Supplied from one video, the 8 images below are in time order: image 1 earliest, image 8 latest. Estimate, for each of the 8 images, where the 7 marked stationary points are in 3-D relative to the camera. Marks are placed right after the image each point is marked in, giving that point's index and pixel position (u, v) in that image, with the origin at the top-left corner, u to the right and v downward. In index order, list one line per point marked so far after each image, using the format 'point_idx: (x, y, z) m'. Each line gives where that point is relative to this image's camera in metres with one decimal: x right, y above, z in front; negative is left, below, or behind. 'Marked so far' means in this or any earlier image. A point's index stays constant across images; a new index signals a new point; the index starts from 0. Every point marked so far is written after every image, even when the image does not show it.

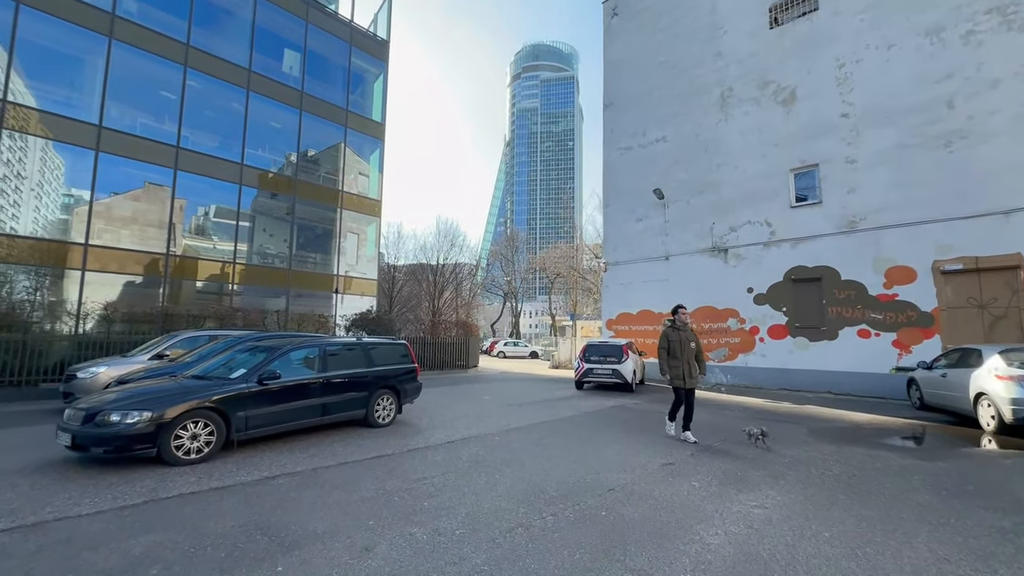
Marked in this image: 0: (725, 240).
0: (+6.7, +1.5, +14.5) m
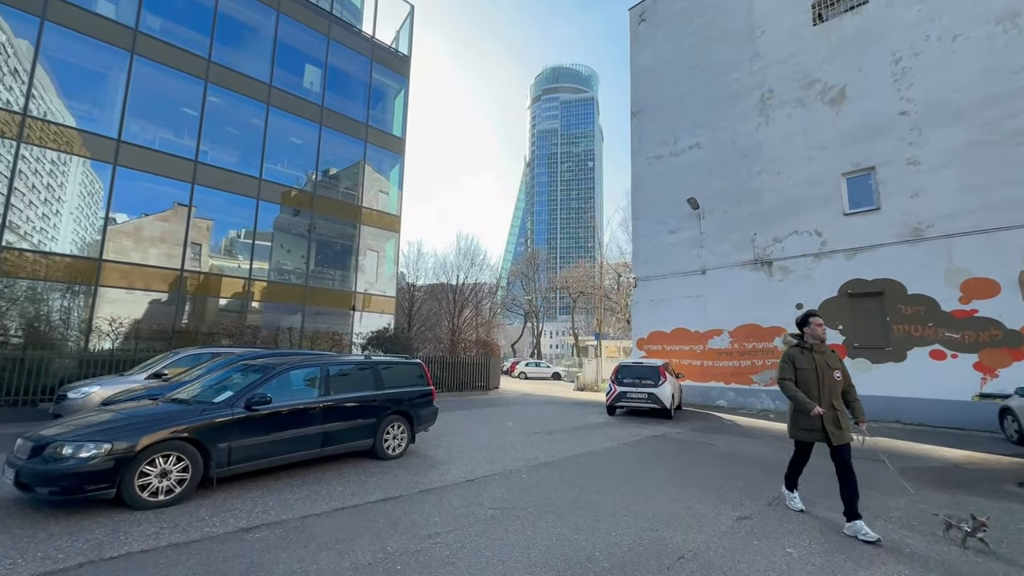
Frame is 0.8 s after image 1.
0: (+7.4, +1.0, +13.4) m
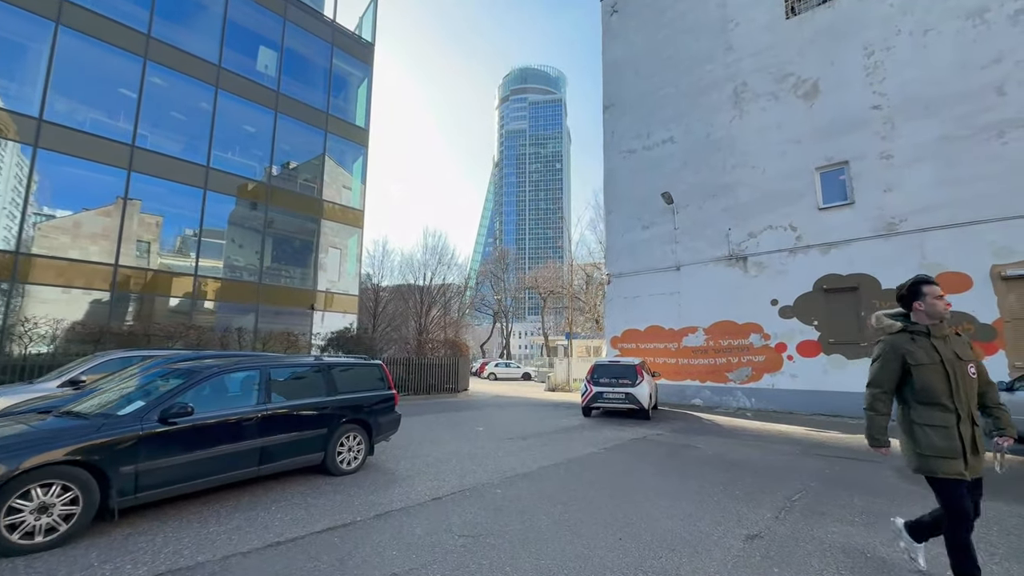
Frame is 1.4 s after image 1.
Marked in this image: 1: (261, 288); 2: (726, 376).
0: (+6.5, +1.1, +13.1) m
1: (-9.5, 0.0, +17.4) m
2: (+6.0, -2.5, +13.0) m
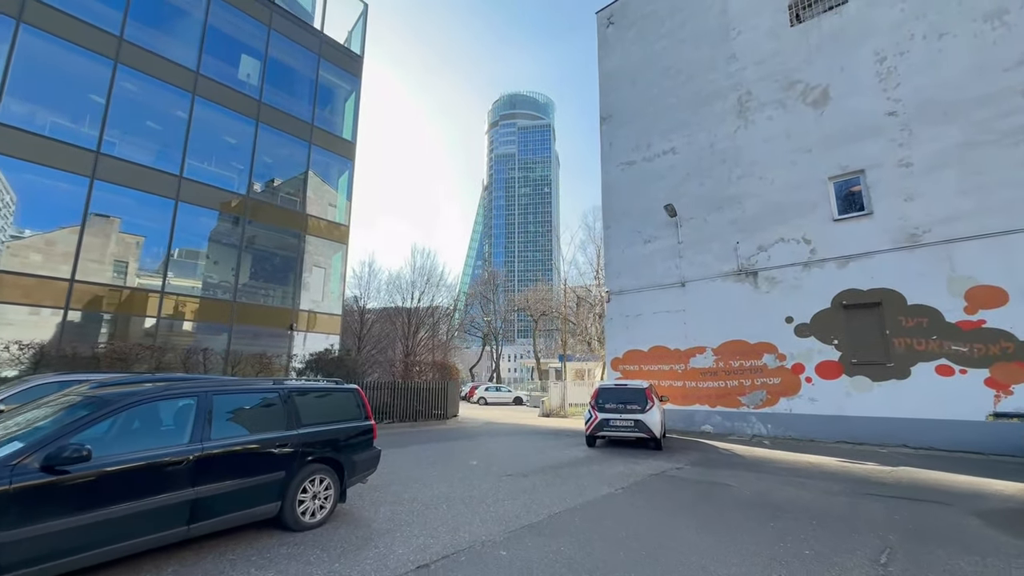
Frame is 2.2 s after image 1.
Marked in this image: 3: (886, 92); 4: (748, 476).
0: (+6.4, +0.7, +12.3) m
1: (-9.7, -0.6, +16.2) m
2: (+5.9, -2.9, +12.1) m
3: (+8.8, +4.6, +10.9) m
4: (+3.6, -2.8, +7.0) m
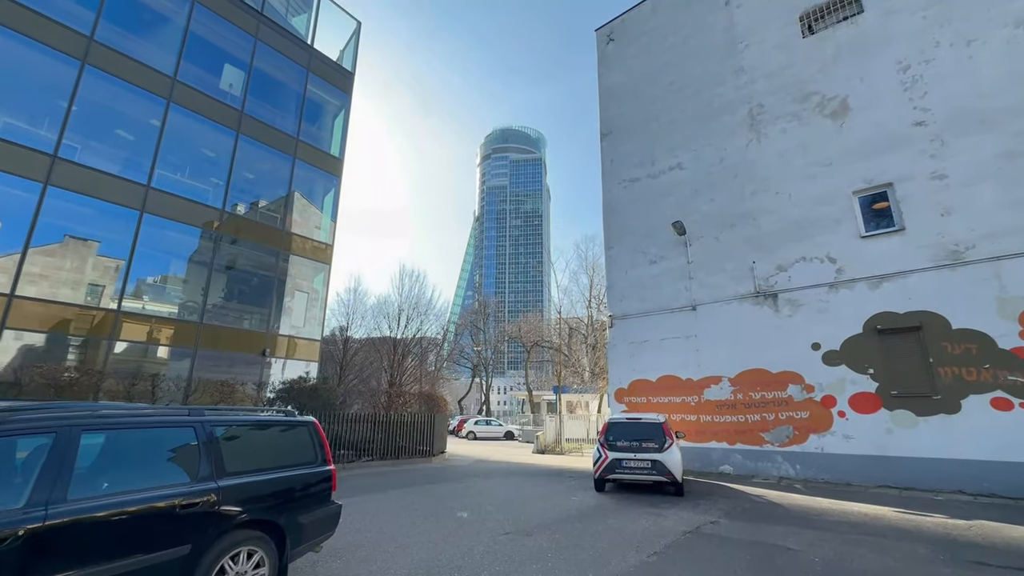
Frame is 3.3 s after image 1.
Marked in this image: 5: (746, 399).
0: (+6.3, +0.1, +11.3) m
1: (-9.9, -1.3, +14.7) m
2: (+5.8, -3.5, +10.8) m
3: (+8.8, +4.1, +10.2) m
4: (+3.6, -3.0, +5.6) m
5: (+5.6, -2.7, +11.1) m
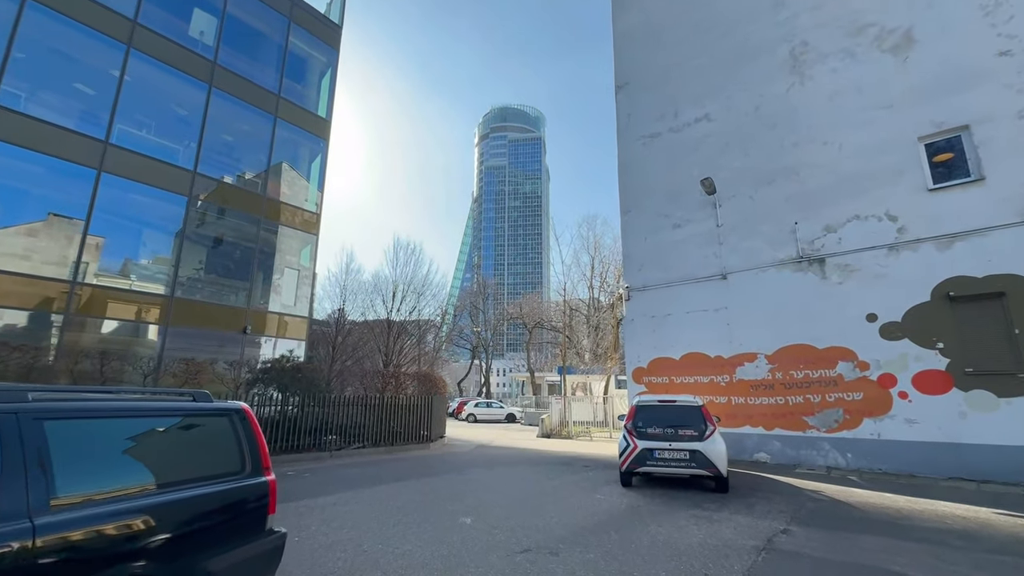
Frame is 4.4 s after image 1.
0: (+6.5, +0.9, +9.8) m
1: (-9.7, -0.4, +13.2) m
2: (+5.9, -2.7, +9.4) m
3: (+9.0, +4.8, +8.6) m
4: (+3.7, -2.4, +4.3) m
5: (+5.8, -1.9, +9.7) m
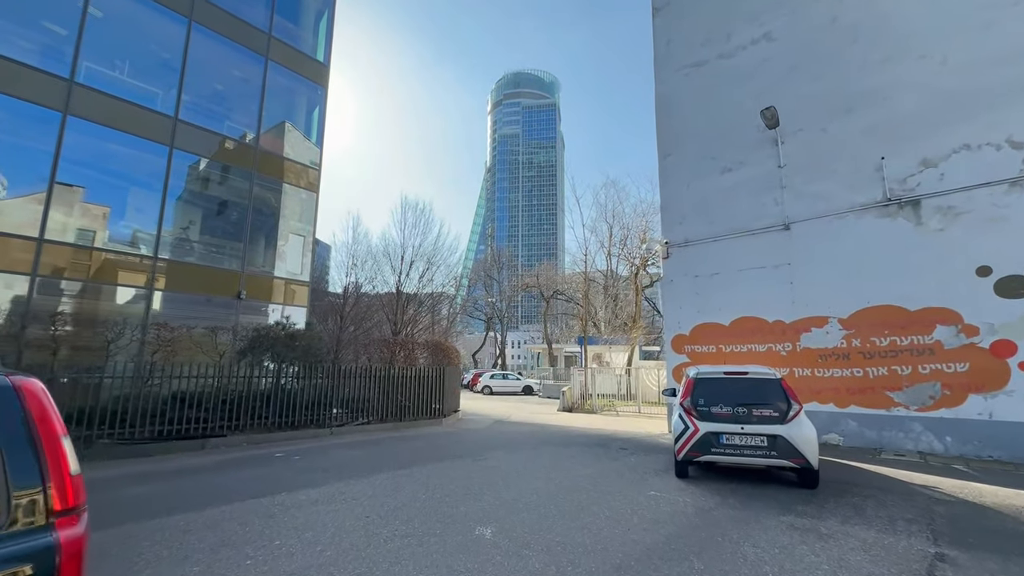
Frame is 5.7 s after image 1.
0: (+6.9, +1.8, +8.0) m
1: (-9.2, +0.6, +12.0) m
2: (+6.4, -1.9, +7.8) m
3: (+9.3, +5.6, +6.5) m
4: (+4.0, -1.9, +2.7) m
5: (+6.2, -1.0, +8.1) m
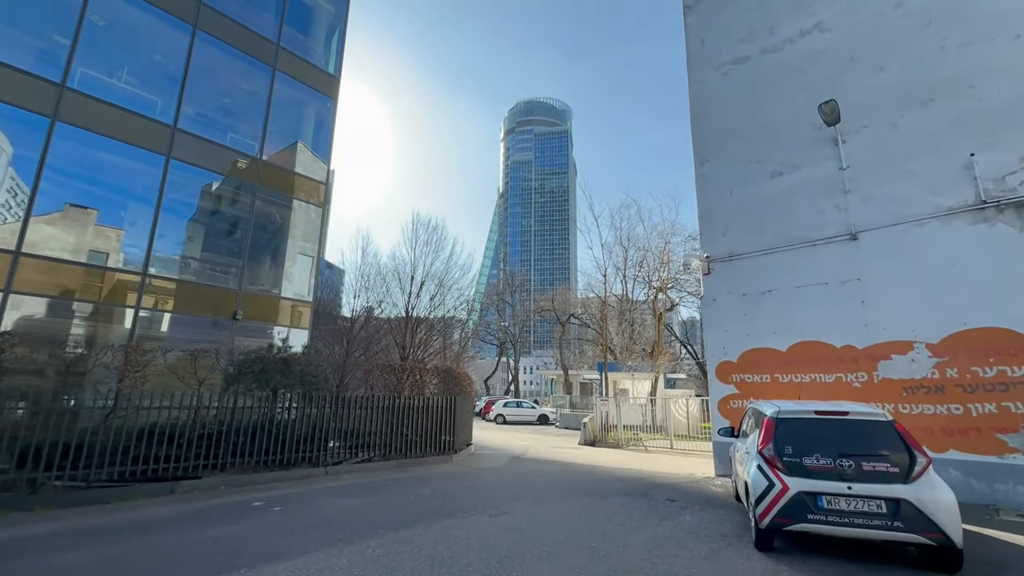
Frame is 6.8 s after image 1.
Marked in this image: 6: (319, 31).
0: (+7.3, +1.5, +6.7) m
1: (-8.8, +0.2, +11.0) m
2: (+6.7, -2.1, +6.4) m
3: (+9.6, +5.4, +5.3) m
4: (+4.2, -1.9, +1.3) m
5: (+6.5, -1.3, +6.7) m
6: (-6.7, +8.9, +15.9) m
